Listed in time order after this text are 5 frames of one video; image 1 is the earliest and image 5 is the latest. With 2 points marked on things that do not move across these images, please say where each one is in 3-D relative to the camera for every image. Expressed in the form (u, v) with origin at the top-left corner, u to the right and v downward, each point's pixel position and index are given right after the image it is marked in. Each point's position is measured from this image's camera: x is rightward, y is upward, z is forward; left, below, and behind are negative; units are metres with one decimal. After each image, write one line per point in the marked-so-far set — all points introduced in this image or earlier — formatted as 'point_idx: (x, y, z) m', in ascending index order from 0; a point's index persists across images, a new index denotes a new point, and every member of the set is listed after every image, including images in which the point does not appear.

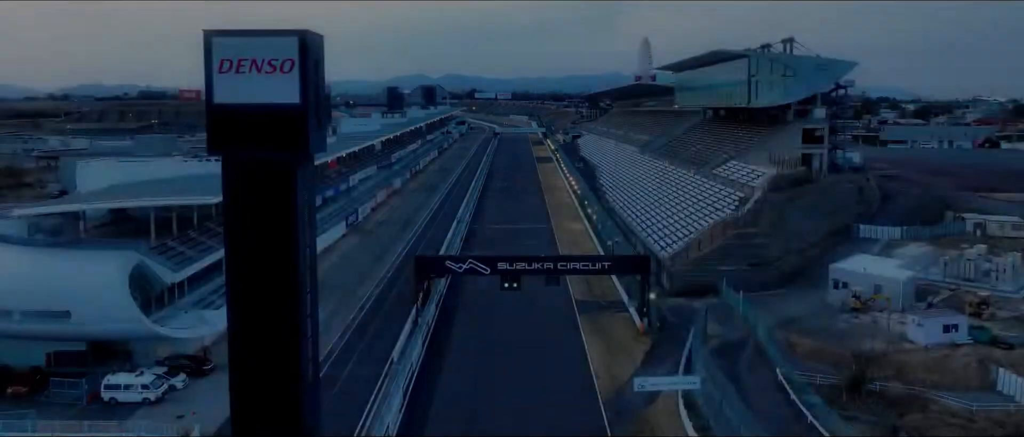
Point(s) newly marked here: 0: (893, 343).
0: (+10.5, -3.4, +20.0) m
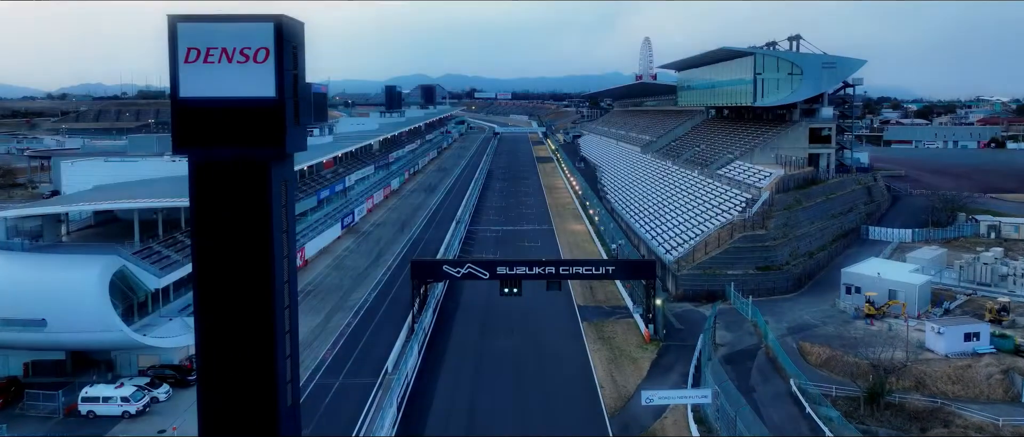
0: (+10.5, -3.5, +19.1) m
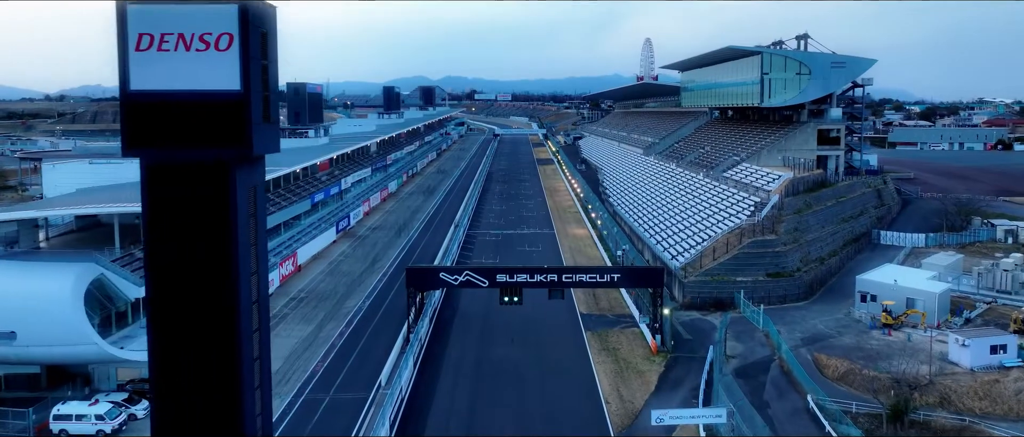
0: (+10.5, -3.7, +18.1) m
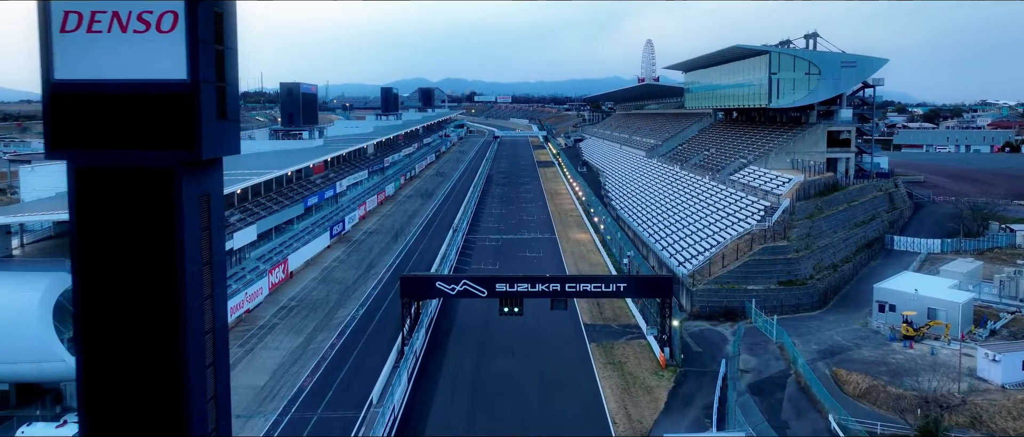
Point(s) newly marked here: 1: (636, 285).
0: (+10.5, -3.8, +17.0) m
1: (+3.3, -1.8, +19.4) m
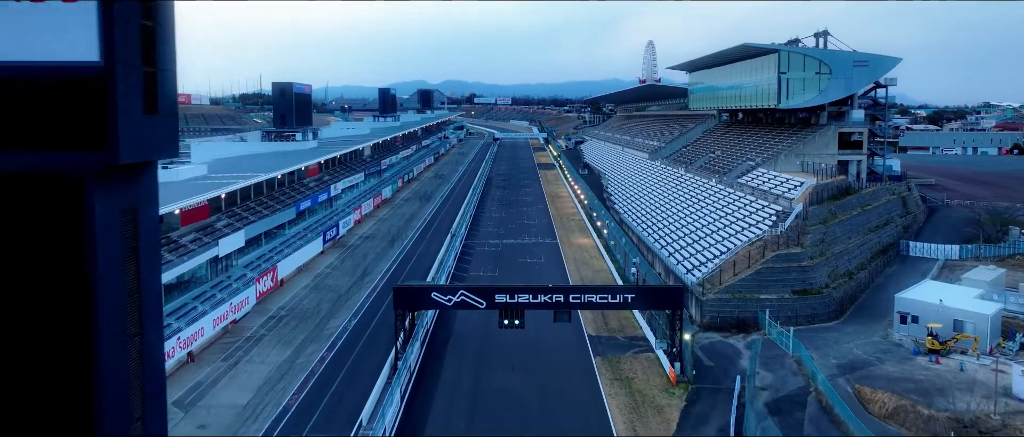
0: (+10.5, -4.0, +15.8) m
1: (+3.3, -1.9, +18.2) m
